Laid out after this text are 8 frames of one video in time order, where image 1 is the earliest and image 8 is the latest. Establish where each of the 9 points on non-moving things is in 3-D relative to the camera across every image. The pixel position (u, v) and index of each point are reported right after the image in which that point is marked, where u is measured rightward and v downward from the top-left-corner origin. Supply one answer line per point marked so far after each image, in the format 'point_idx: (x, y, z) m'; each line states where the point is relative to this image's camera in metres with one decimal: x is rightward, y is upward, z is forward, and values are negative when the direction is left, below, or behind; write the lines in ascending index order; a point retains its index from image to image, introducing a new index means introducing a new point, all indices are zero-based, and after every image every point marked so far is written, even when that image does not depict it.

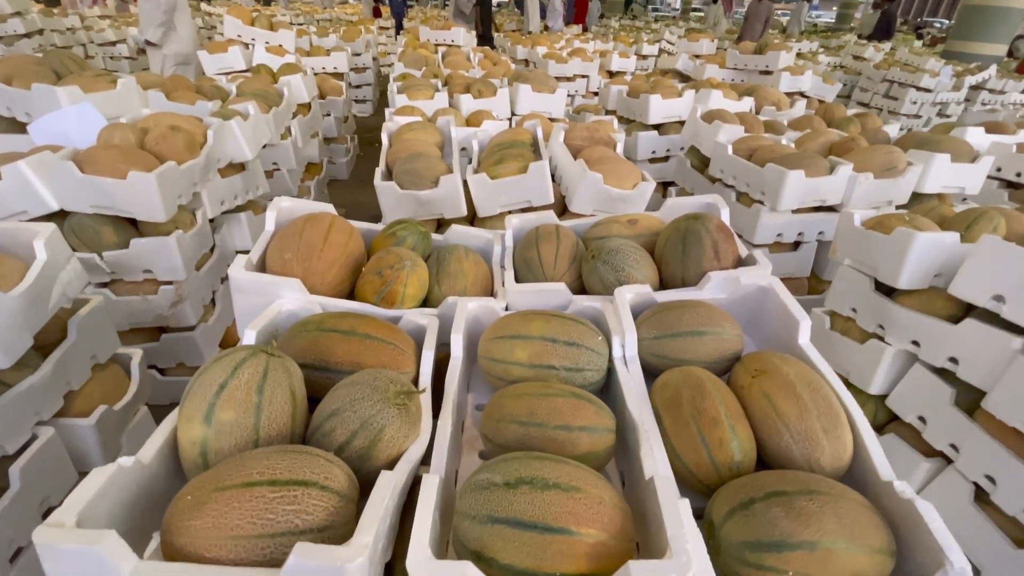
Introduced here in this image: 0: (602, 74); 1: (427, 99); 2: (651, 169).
0: (+1.0, +2.4, +5.4) m
1: (-0.5, +1.1, +2.7) m
2: (+0.9, +0.7, +3.0) m
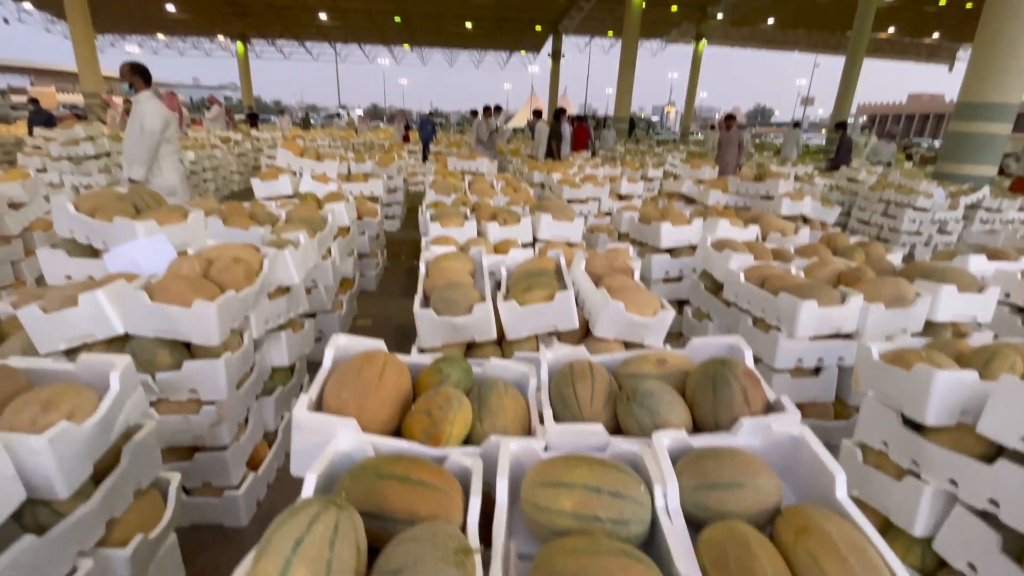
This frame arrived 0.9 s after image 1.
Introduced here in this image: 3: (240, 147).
0: (+1.2, +1.1, +5.8) m
1: (-0.3, +0.4, +2.9) m
2: (+1.0, 0.0, +3.1) m
3: (-6.2, +3.3, +10.9) m
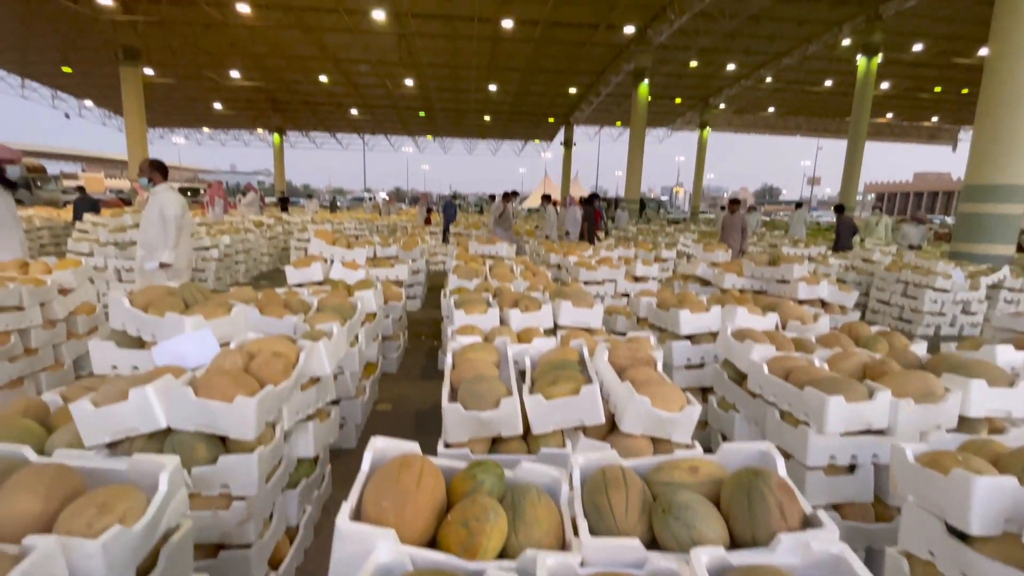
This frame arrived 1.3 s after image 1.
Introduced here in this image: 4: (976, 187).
0: (+1.5, +0.1, +6.0) m
1: (-0.2, -0.2, +3.0) m
2: (+1.2, -0.6, +3.1) m
3: (-5.8, +1.4, +11.5) m
4: (+6.7, +1.4, +6.9) m
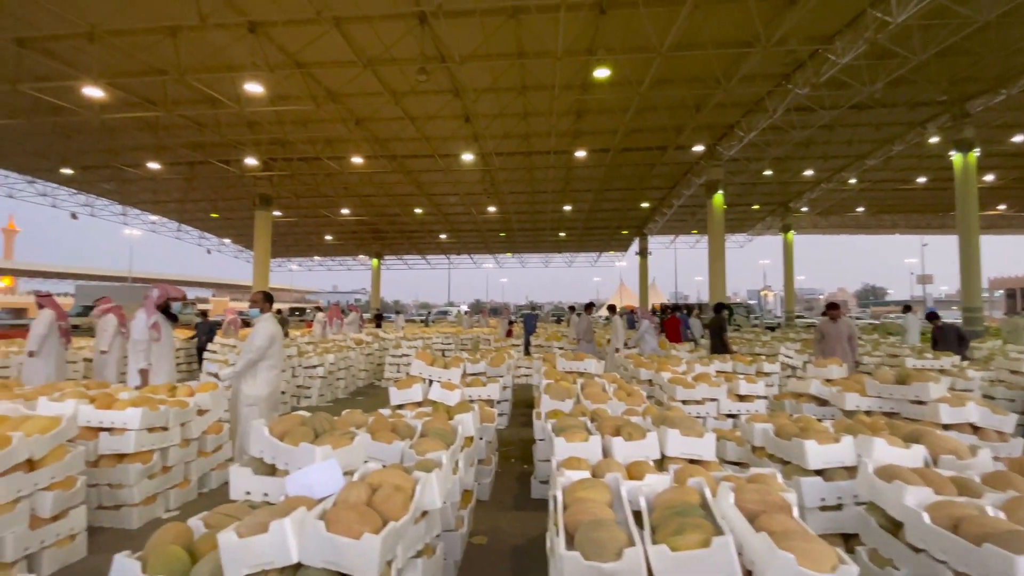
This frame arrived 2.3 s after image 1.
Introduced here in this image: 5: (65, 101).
0: (+2.6, -1.3, +5.6) m
1: (+0.4, -0.9, +2.9) m
2: (+1.8, -1.3, +2.7) m
3: (-3.7, -1.5, +12.4) m
4: (+7.9, 0.0, +5.9) m
5: (-15.7, +6.5, +16.6) m
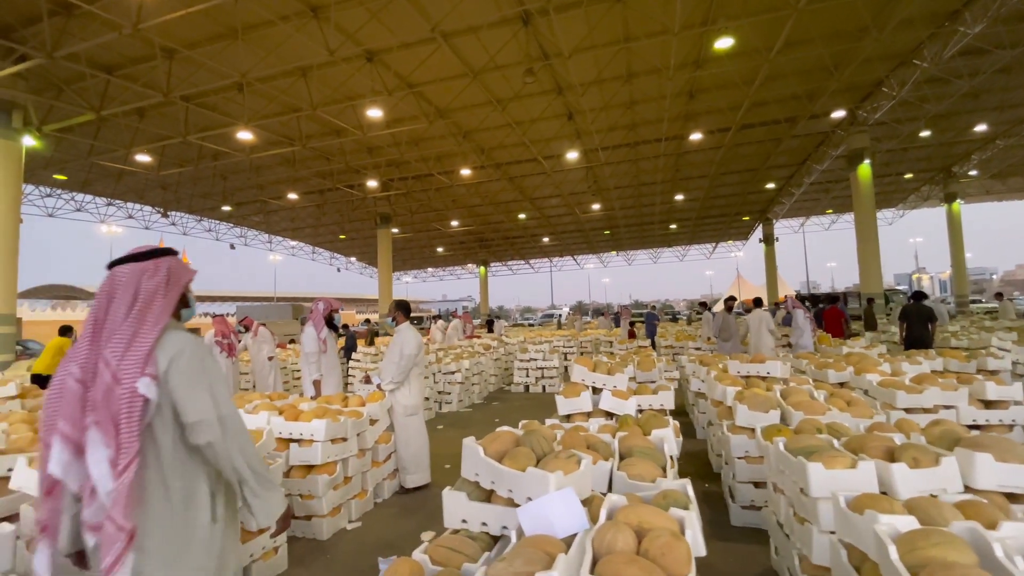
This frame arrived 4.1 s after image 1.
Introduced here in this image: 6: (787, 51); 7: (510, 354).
0: (+4.3, -1.1, +4.4) m
1: (+1.6, -0.9, +2.3) m
2: (+2.9, -1.2, +1.8) m
3: (-0.4, -1.7, +12.4) m
4: (+9.5, +0.5, +3.7) m
5: (-11.7, +5.7, +19.1) m
6: (+8.4, +7.2, +14.5) m
7: (0.0, -1.8, +13.1) m
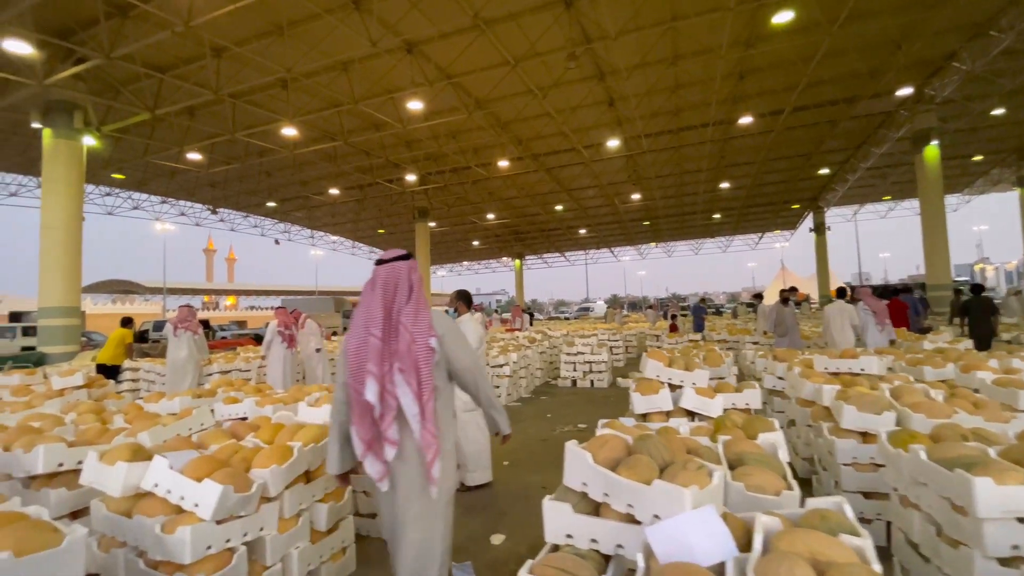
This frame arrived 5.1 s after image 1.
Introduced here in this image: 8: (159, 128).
0: (+4.9, -1.0, +3.8) m
1: (+2.1, -0.8, +1.9) m
2: (+3.3, -1.1, +1.3) m
3: (+0.7, -1.5, +12.1) m
4: (+10.0, +0.6, +2.7) m
5: (-10.0, +6.0, +19.5) m
6: (+9.7, +7.5, +13.5) m
7: (+1.2, -1.6, +12.8) m
8: (-13.4, +6.1, +18.0) m
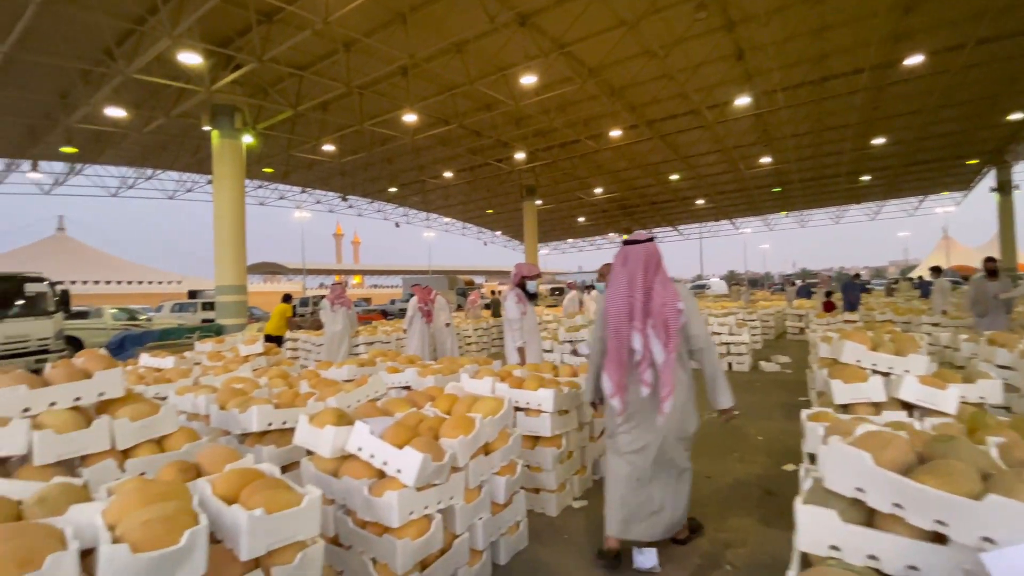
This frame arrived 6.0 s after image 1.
0: (+6.0, -0.7, +2.5) m
1: (+2.9, -0.7, +1.2) m
2: (+4.0, -1.0, +0.3) m
3: (+3.8, -0.9, +11.5) m
4: (+10.8, +0.8, +0.2) m
5: (-5.3, +6.9, +20.7) m
6: (+12.7, +8.2, +10.5) m
7: (+4.3, -1.0, +12.1) m
8: (-8.9, +6.9, +19.9) m
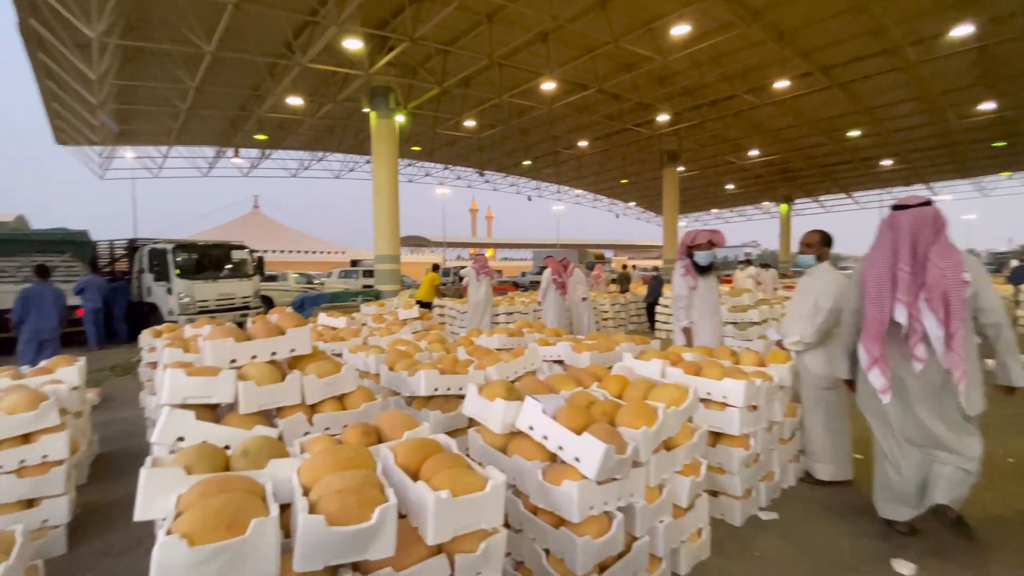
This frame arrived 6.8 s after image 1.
0: (+6.7, -0.8, +0.4) m
1: (+3.3, -0.7, 0.0) m
2: (+4.1, -1.1, -1.1) m
3: (+6.9, -0.4, +9.7) m
4: (+10.7, +0.5, -3.1) m
5: (+0.8, +8.1, +20.5) m
6: (+15.4, +8.3, +5.9) m
7: (+7.6, -0.5, +10.1) m
8: (-3.0, +8.2, +20.7) m
